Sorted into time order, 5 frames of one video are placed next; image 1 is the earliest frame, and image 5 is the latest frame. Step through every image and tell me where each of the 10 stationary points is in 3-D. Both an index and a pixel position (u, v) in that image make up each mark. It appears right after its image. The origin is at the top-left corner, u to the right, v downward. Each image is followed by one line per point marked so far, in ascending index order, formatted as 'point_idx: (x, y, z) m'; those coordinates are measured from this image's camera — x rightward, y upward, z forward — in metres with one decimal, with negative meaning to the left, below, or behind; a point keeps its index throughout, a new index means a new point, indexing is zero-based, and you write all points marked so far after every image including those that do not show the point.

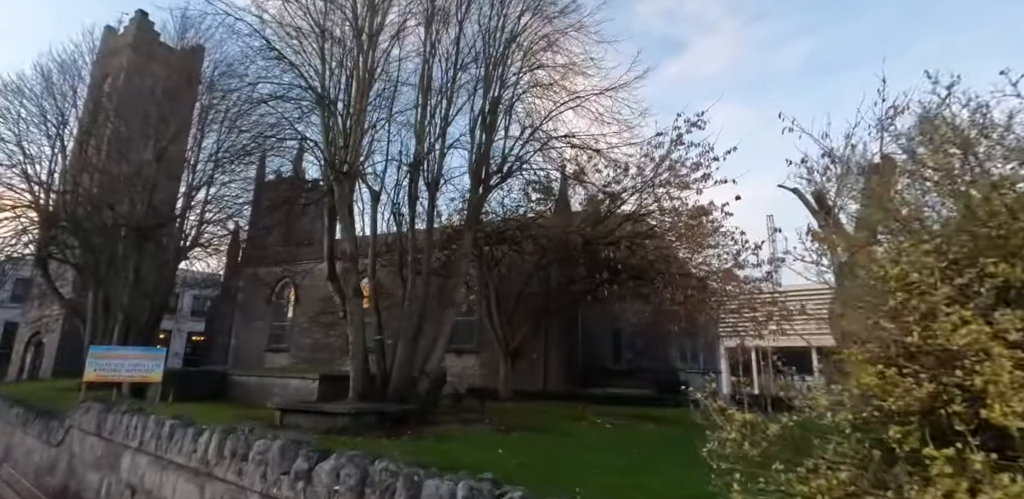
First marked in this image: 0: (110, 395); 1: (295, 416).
0: (-10.5, -3.8, +15.2) m
1: (-3.7, -2.9, +10.1) m
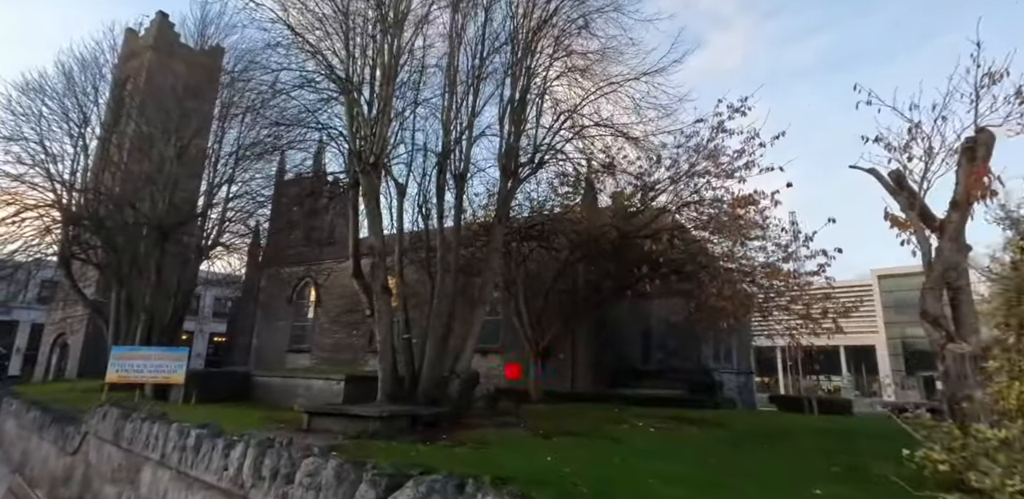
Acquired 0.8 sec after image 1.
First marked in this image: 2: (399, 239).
0: (-9.7, -3.8, +14.9) m
1: (-3.1, -2.8, +9.5) m
2: (-2.6, +0.3, +13.7) m
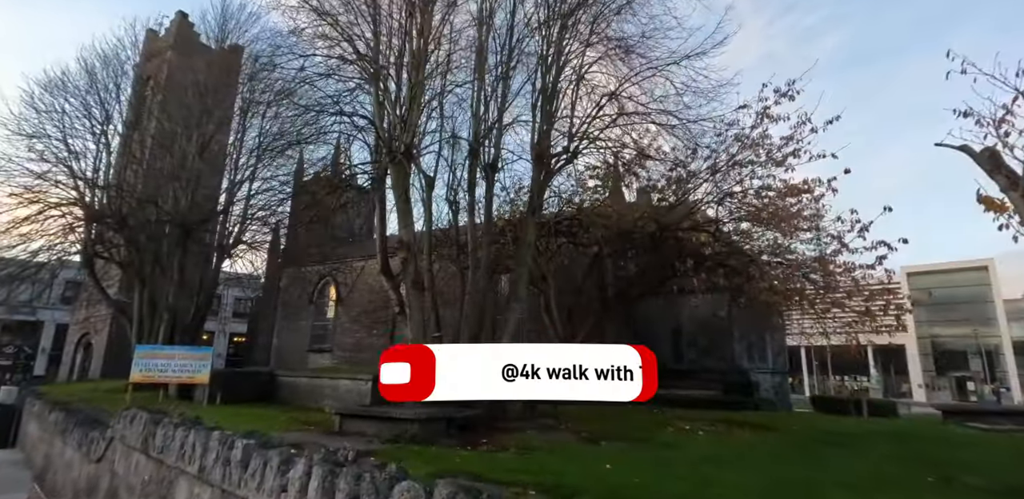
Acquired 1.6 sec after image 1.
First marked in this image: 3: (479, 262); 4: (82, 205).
0: (-8.8, -3.7, +14.5) m
1: (-2.4, -2.7, +9.0) m
2: (-1.9, +0.4, +13.2) m
3: (-0.7, -0.2, +13.2) m
4: (-13.2, +1.4, +17.9) m
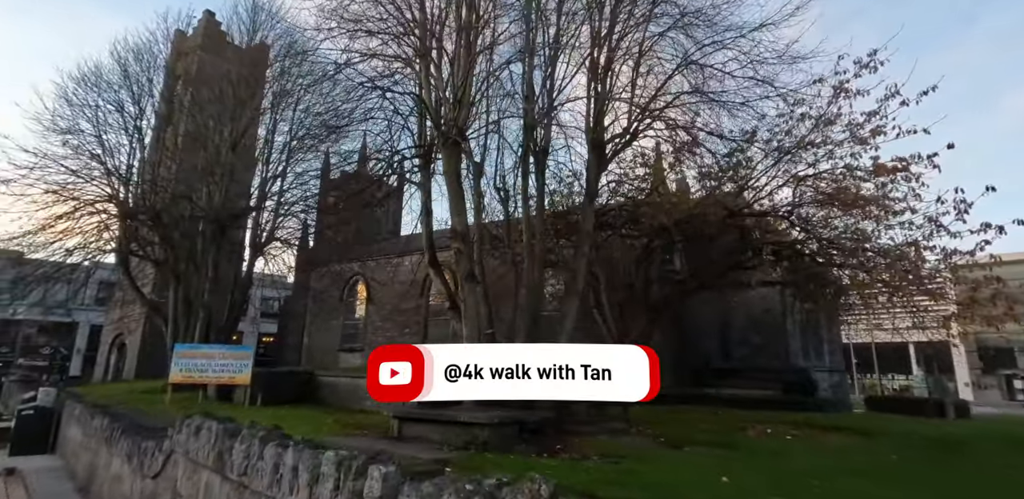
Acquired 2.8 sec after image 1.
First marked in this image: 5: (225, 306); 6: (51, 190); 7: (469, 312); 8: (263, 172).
0: (-7.6, -3.6, +14.0) m
1: (-1.3, -2.5, +8.2) m
2: (-0.7, +0.6, +12.4) m
3: (+0.4, 0.0, +12.4) m
4: (-11.9, +1.4, +17.5) m
5: (-9.8, -1.9, +20.0) m
6: (-13.7, +1.8, +17.4) m
7: (-0.8, -1.2, +10.9) m
8: (-8.3, +2.7, +19.7) m
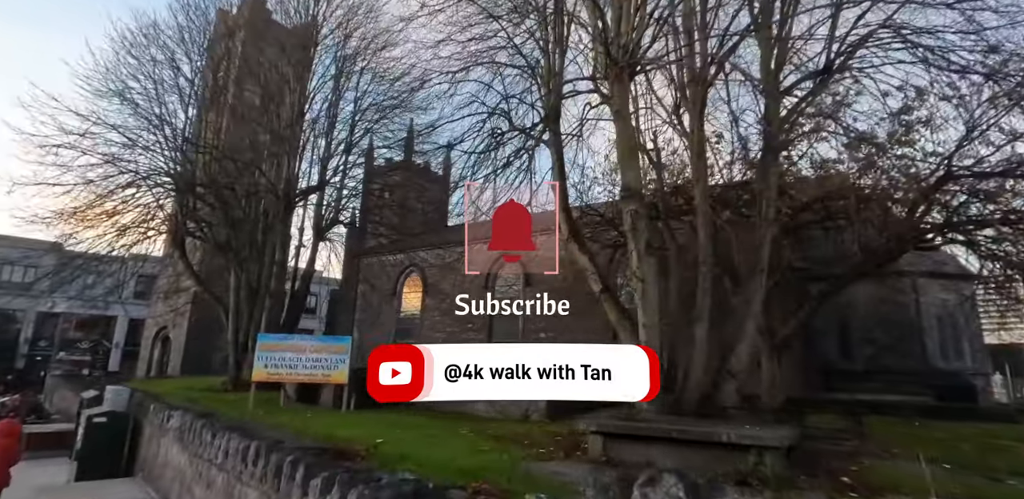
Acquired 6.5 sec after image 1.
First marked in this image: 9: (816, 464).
0: (-4.8, -3.0, +11.8) m
1: (+1.3, -2.0, +5.8) m
2: (+2.1, +1.1, +10.0) m
3: (+3.2, +0.5, +9.9) m
4: (-8.9, +2.0, +15.5) m
5: (-6.8, -1.4, +17.9) m
6: (-10.8, +2.3, +15.4) m
7: (+1.9, -0.6, +8.5) m
8: (-5.3, +3.2, +17.6) m
9: (+3.3, -2.2, +6.0) m
